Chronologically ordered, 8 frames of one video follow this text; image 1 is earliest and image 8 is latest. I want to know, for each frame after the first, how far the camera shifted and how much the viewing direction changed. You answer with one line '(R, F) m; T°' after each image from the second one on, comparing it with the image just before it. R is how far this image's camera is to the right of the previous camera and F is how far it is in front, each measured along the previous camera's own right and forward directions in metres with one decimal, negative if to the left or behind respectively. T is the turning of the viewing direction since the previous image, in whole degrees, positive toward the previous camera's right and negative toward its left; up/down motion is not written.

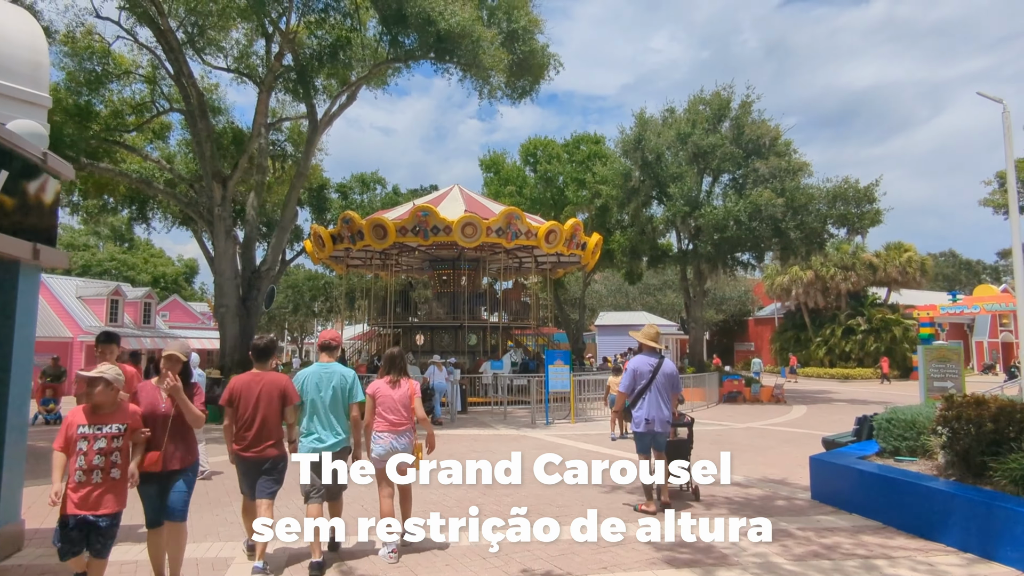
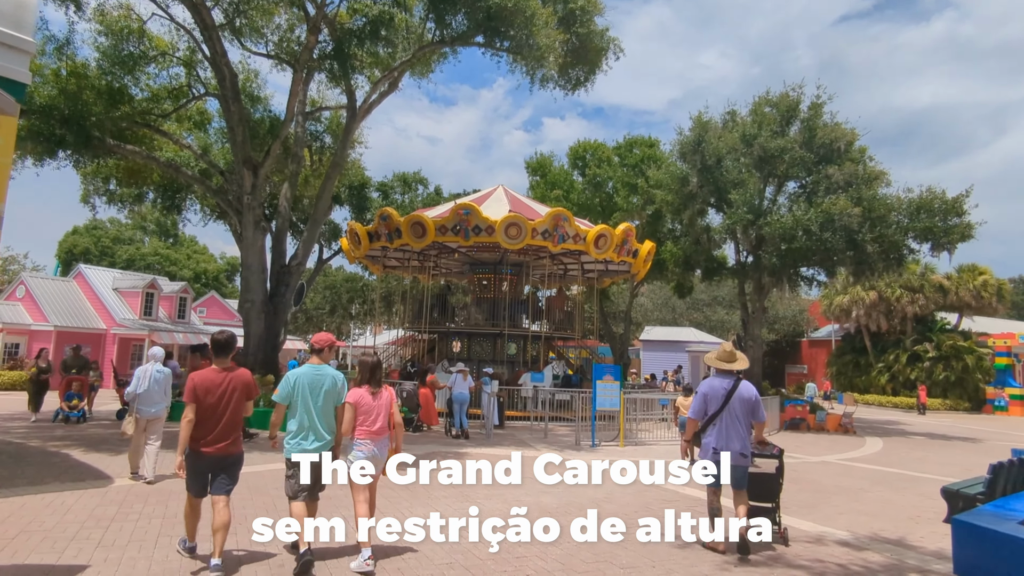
(-0.1, +1.4) m; -4°
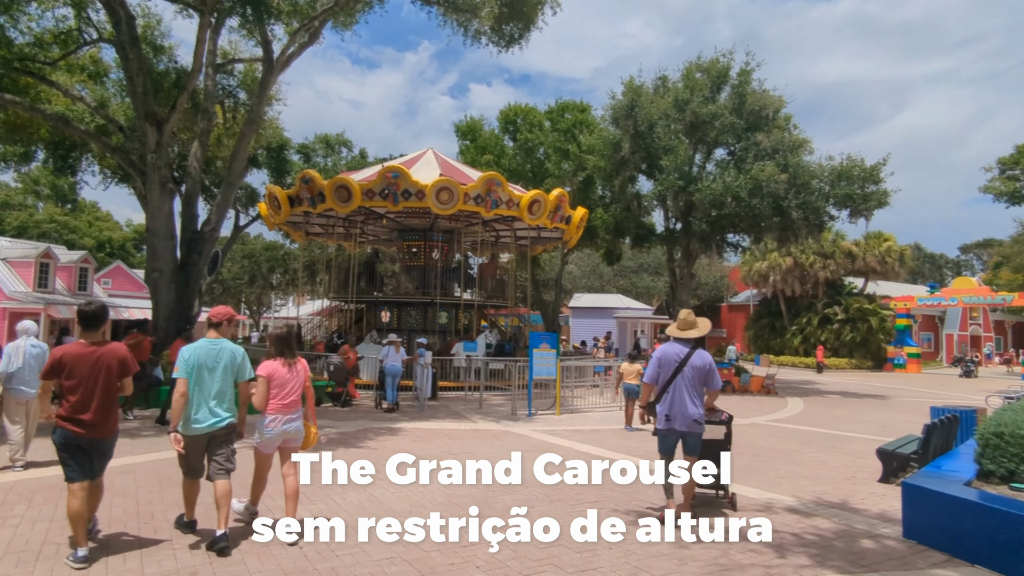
(-0.1, +0.5) m; +6°
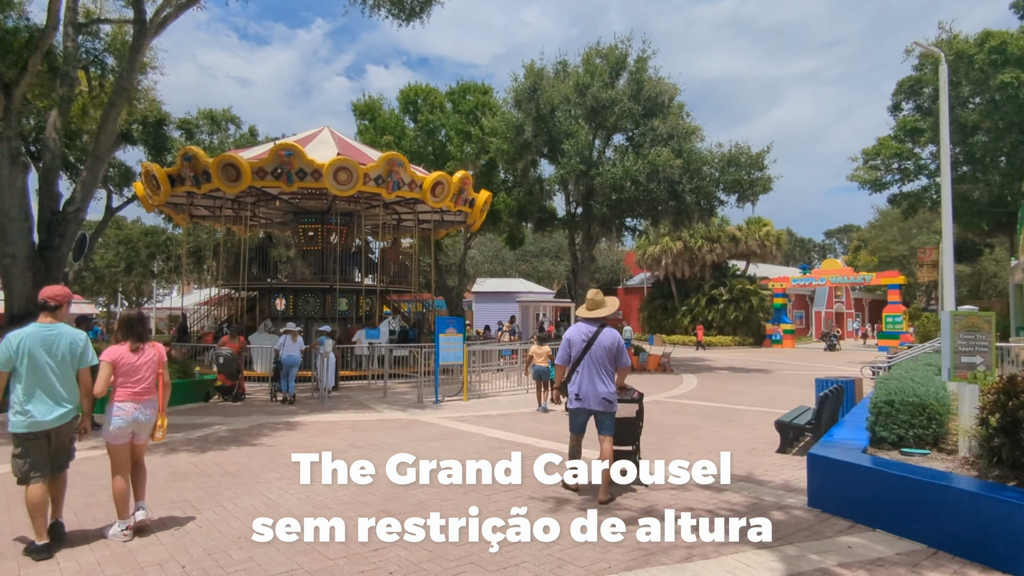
(-0.1, +0.3) m; +9°
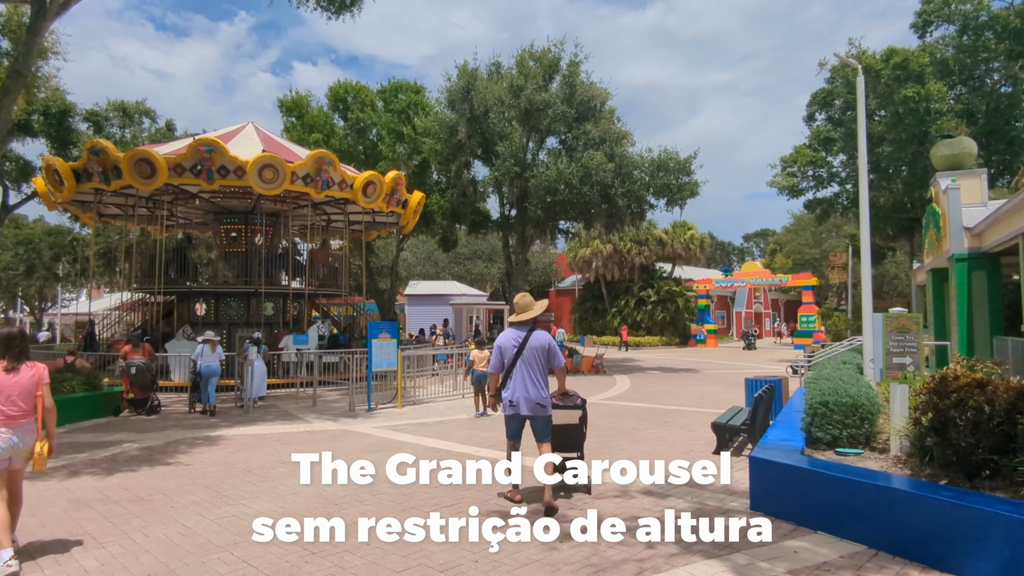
(-0.1, +0.2) m; +6°
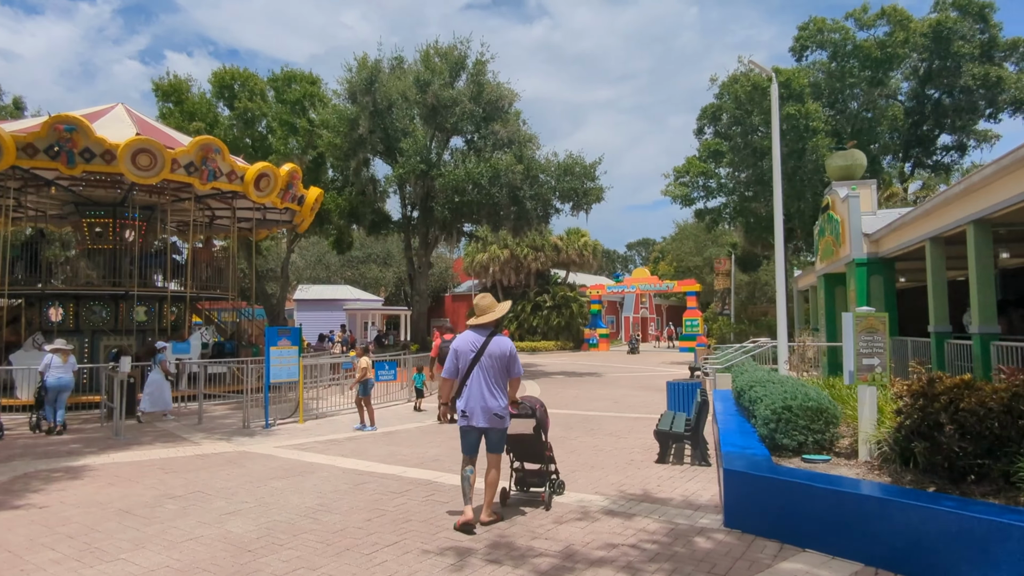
(-0.5, +0.8) m; +10°
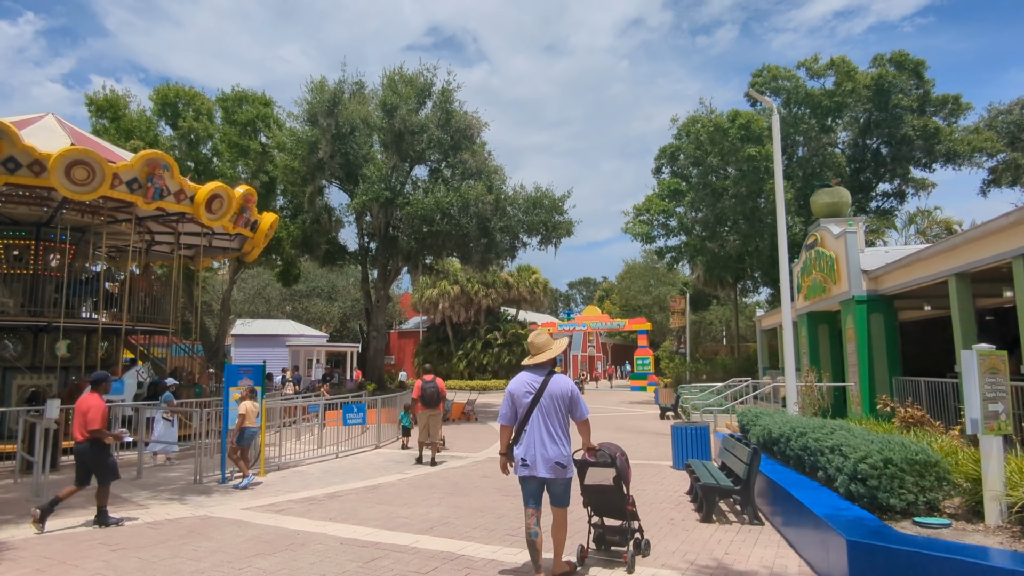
(-0.9, +1.1) m; +5°
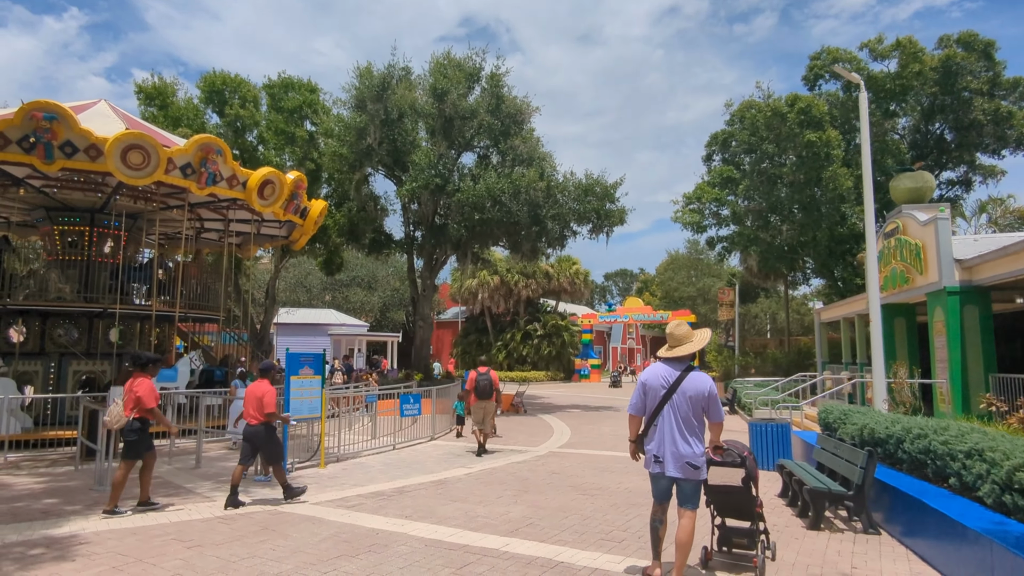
(-0.5, +0.5) m; -3°
